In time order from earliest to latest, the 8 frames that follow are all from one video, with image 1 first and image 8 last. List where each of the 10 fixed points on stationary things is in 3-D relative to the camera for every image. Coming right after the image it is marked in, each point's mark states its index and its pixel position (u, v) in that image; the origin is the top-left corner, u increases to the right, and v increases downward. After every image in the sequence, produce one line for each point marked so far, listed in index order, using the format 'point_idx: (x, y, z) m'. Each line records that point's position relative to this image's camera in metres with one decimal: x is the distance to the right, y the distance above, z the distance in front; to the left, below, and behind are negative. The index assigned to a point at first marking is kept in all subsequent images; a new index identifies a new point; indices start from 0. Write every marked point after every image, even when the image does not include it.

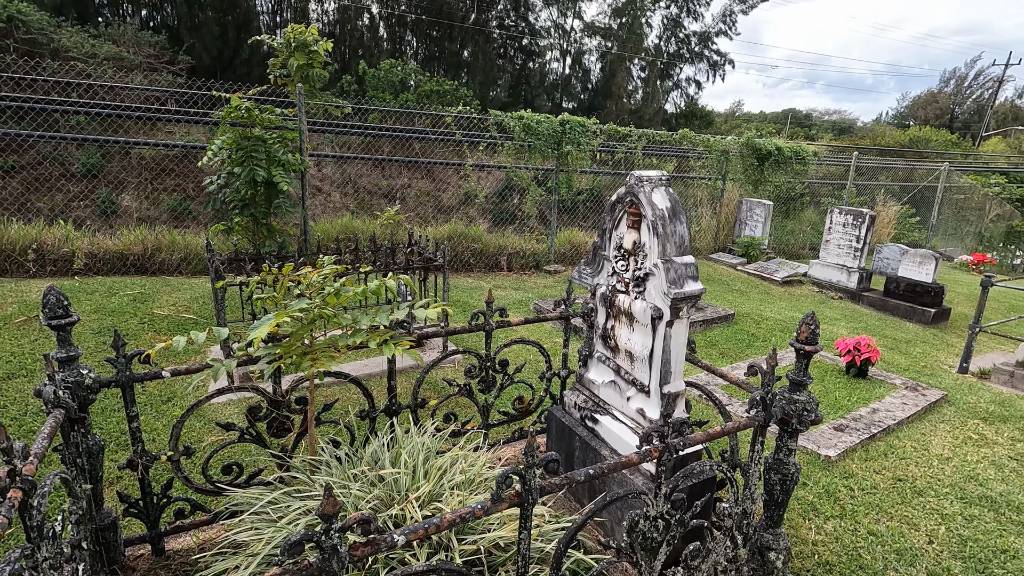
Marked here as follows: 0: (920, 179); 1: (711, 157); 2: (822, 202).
0: (+9.4, +2.5, +12.4) m
1: (+3.1, +2.1, +8.4) m
2: (+5.9, +1.6, +10.1) m
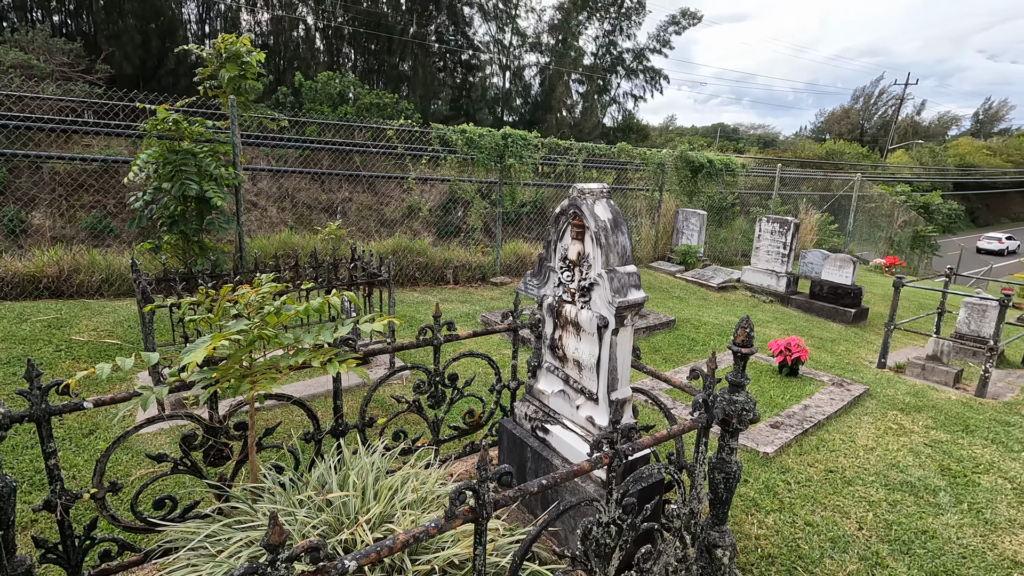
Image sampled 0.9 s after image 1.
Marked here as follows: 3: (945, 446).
0: (+8.0, +2.5, +13.3) m
1: (+2.2, +1.9, +8.8) m
2: (+4.8, +1.5, +10.7) m
3: (+2.8, -1.0, +3.5) m
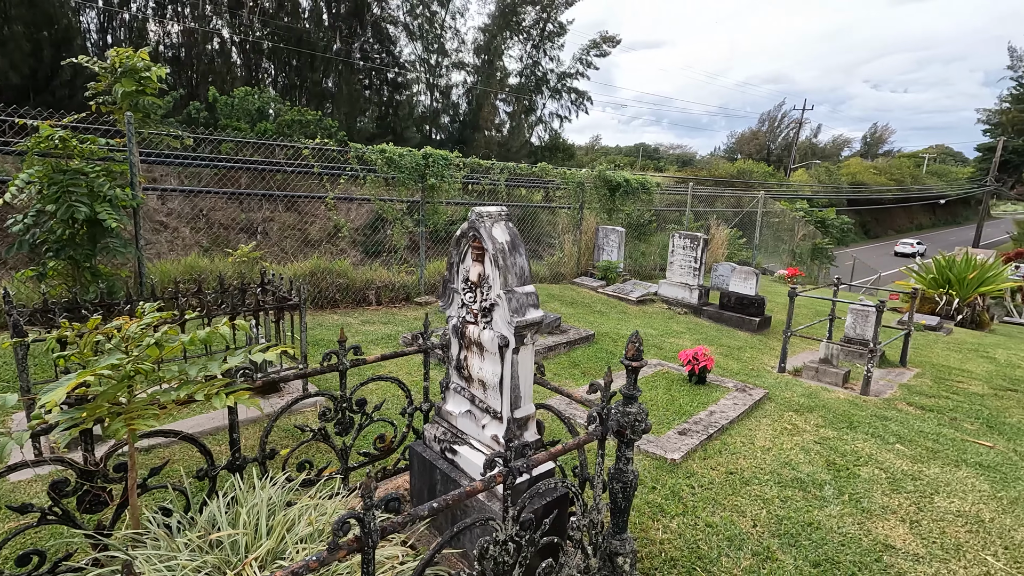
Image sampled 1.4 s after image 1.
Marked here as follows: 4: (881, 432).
0: (+6.2, +2.2, +14.3) m
1: (+1.0, +1.7, +9.0) m
2: (+3.3, +1.3, +11.3) m
3: (+2.3, -1.1, +3.8) m
4: (+2.8, -1.1, +4.1) m
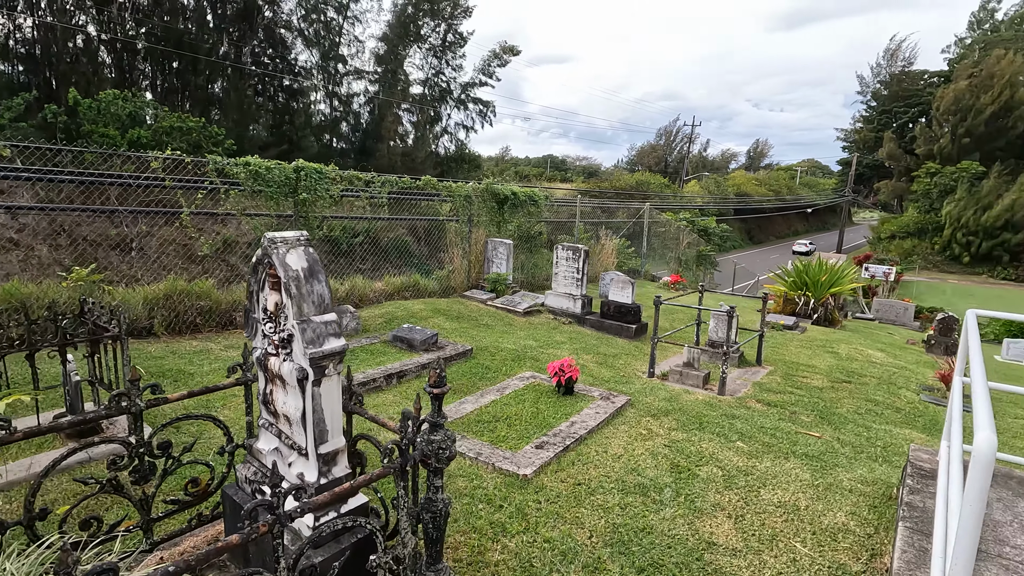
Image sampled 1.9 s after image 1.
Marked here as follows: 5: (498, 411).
0: (+3.4, +2.0, +15.0) m
1: (-0.9, +1.5, +9.0) m
2: (+1.0, +1.1, +11.6) m
3: (+1.2, -1.2, +4.0) m
4: (+1.7, -1.2, +4.4) m
5: (-0.1, -1.0, +4.3) m
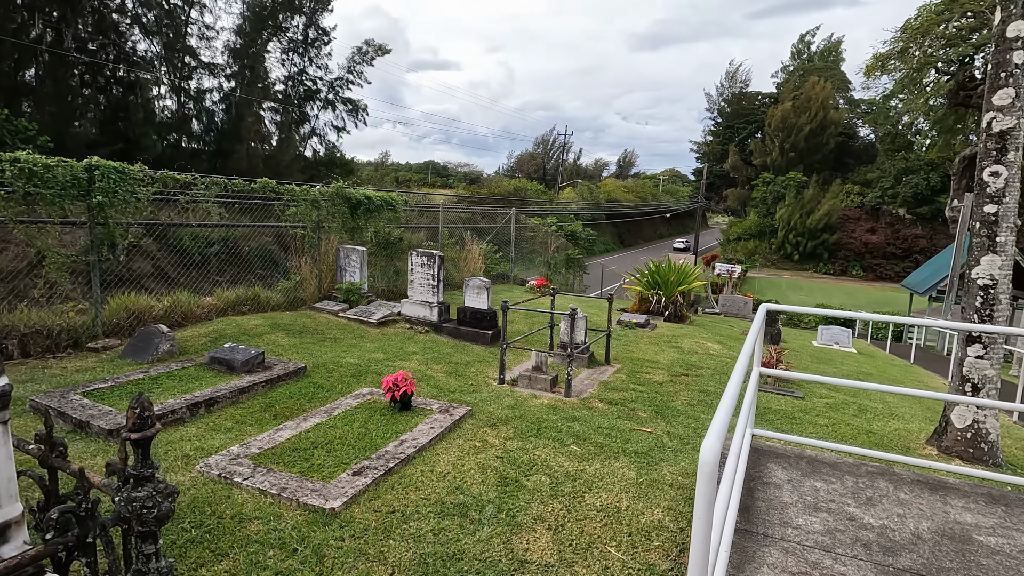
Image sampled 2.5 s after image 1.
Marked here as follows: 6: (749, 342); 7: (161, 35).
0: (-0.4, +1.9, +15.1) m
1: (-3.3, +1.3, +8.4) m
2: (-1.9, +0.9, +11.3) m
3: (0.0, -1.2, +3.9) m
4: (+0.4, -1.2, +4.3) m
5: (-1.4, -1.1, +3.9) m
6: (+0.9, -0.2, +2.0) m
7: (-11.6, +8.3, +17.3) m
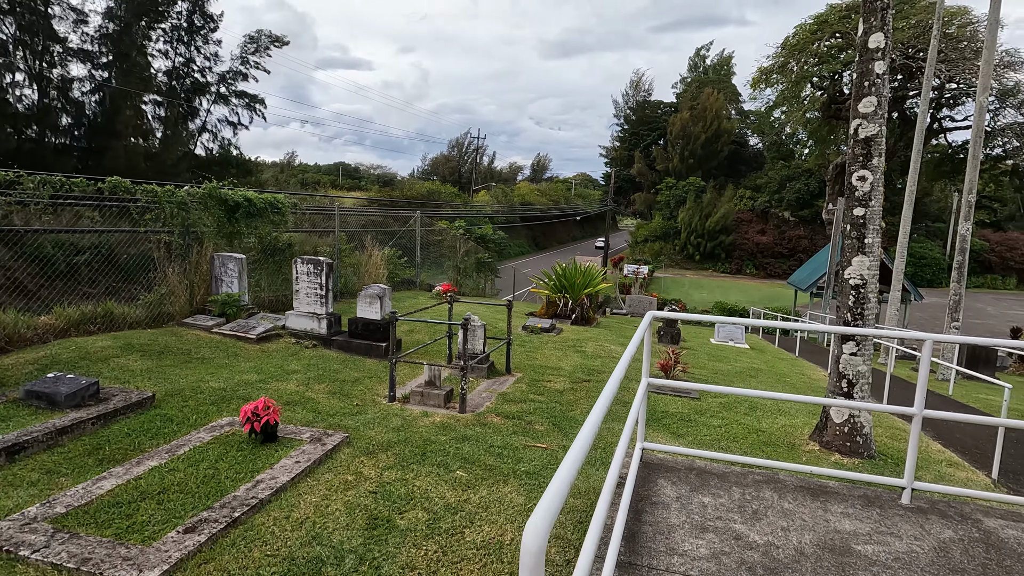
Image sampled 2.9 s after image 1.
0: (-2.9, +1.7, +14.5) m
1: (-4.8, +1.1, +7.4) m
2: (-3.8, +0.7, +10.5) m
3: (-0.8, -1.3, +3.4) m
4: (-0.5, -1.3, +4.0) m
5: (-2.2, -1.2, +3.3) m
6: (+0.4, -0.3, +1.8) m
7: (-14.5, +7.8, +15.0) m
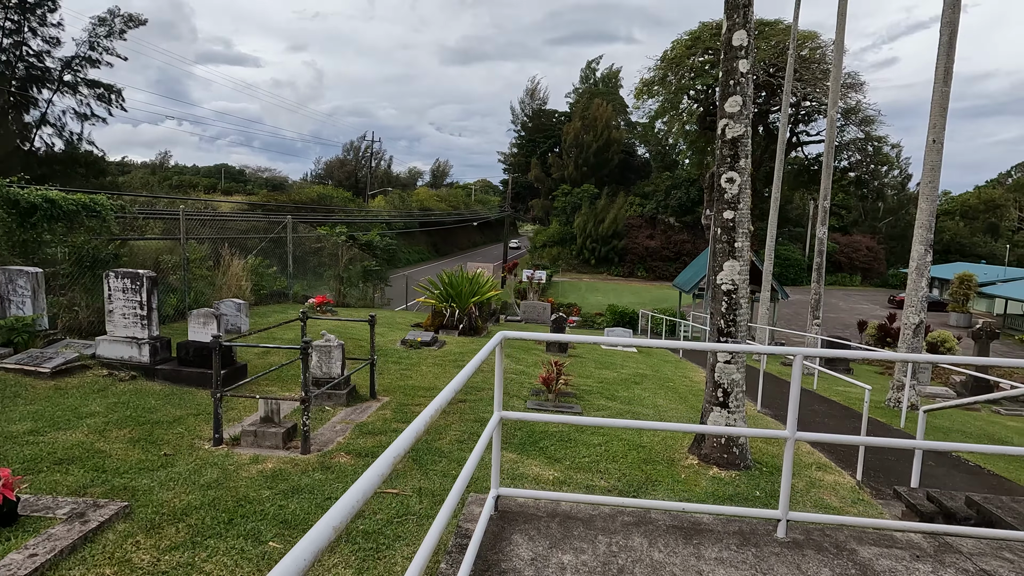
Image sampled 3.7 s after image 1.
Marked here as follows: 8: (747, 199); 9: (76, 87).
0: (-5.8, +1.4, +13.1) m
1: (-6.4, +0.8, +5.8) m
2: (-6.0, +0.5, +9.0) m
3: (-1.7, -1.4, +2.6) m
4: (-1.5, -1.4, +3.2) m
5: (-3.0, -1.3, +2.2) m
6: (-0.3, -0.3, +1.2) m
7: (-17.4, +7.2, +11.6) m
8: (+2.1, +0.8, +4.7) m
9: (-16.1, +7.3, +19.1) m
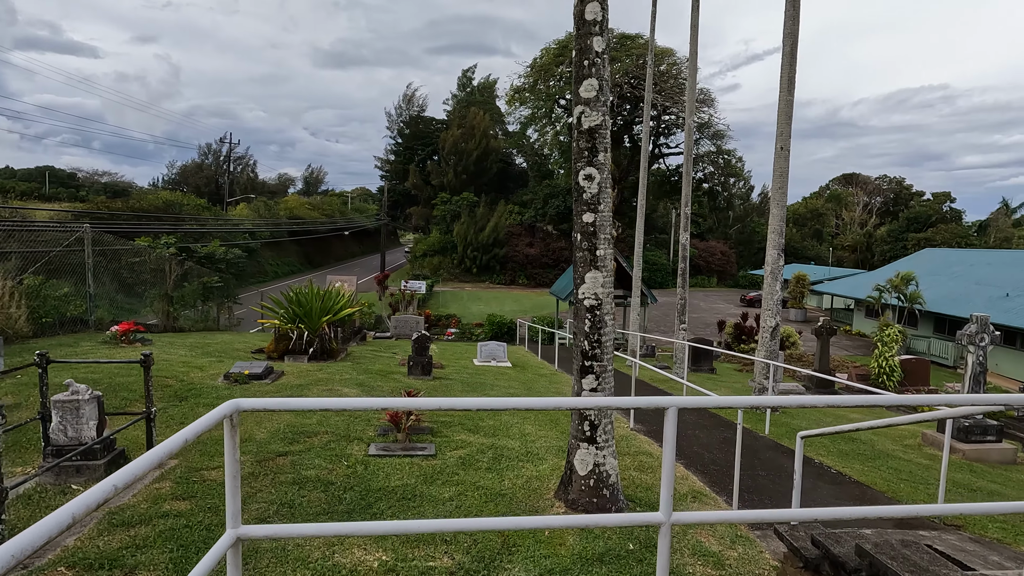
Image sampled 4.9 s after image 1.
0: (-8.8, +0.9, +10.6) m
1: (-7.7, +0.4, +3.3) m
2: (-8.0, 0.0, +6.5) m
3: (-2.4, -1.6, +1.1) m
4: (-2.3, -1.6, +1.8) m
5: (-3.7, -1.6, +0.5) m
6: (-0.8, -0.5, +0.1) m
7: (-20.0, +6.4, +6.7) m
8: (+0.7, +0.7, +4.1) m
9: (-20.3, +6.3, +14.4) m
